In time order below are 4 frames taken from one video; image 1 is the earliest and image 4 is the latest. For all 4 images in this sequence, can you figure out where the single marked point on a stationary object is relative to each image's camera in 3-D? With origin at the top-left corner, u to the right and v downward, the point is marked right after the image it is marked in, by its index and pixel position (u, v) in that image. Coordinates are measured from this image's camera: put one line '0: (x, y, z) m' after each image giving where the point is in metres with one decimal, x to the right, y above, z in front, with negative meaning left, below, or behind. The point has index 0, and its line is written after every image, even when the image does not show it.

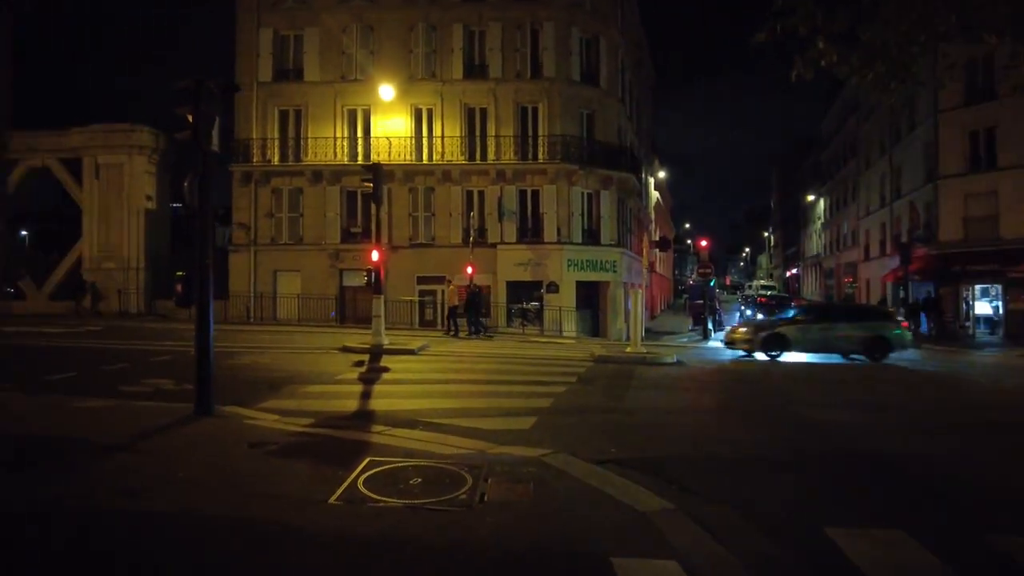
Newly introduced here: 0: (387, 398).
0: (-2.3, -2.1, +12.3) m
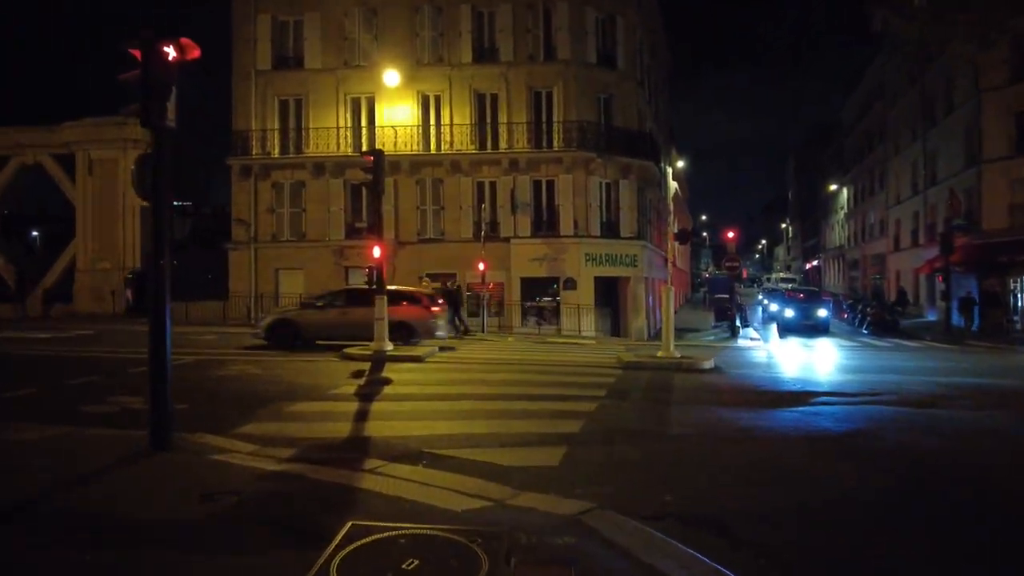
0: (-2.0, -2.1, +10.5) m
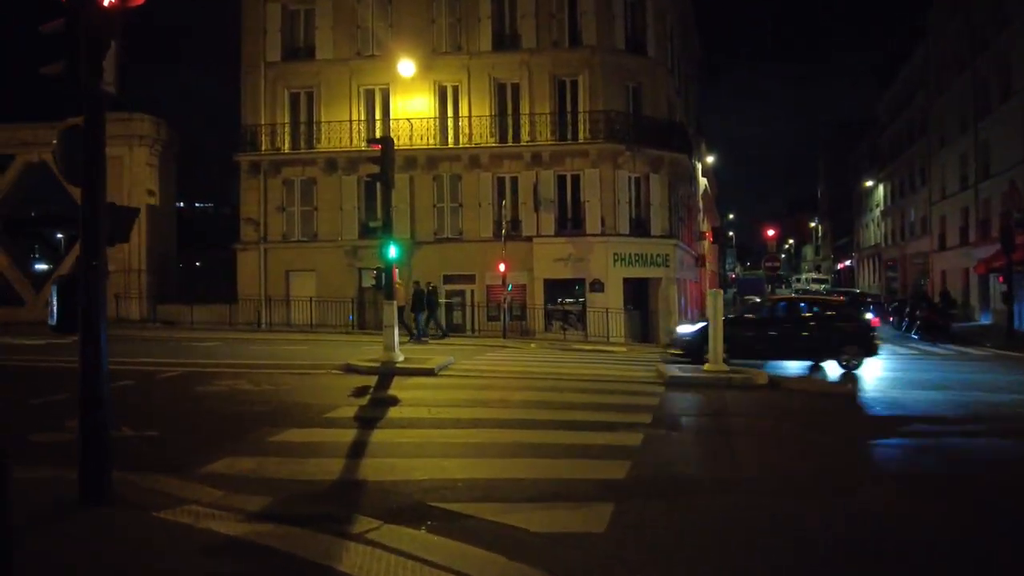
0: (-1.6, -2.2, +8.5) m
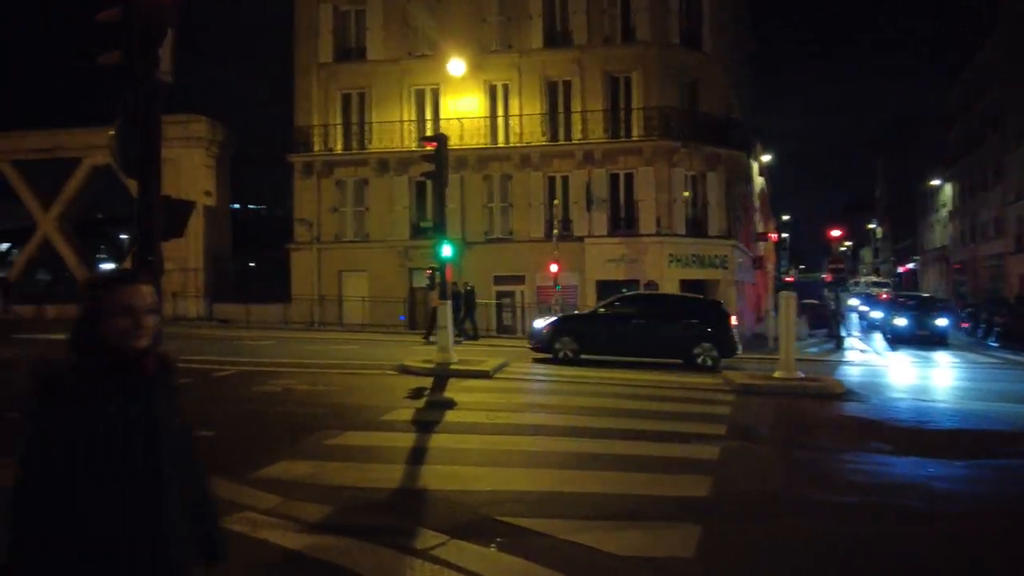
0: (-0.8, -2.2, +8.1) m
